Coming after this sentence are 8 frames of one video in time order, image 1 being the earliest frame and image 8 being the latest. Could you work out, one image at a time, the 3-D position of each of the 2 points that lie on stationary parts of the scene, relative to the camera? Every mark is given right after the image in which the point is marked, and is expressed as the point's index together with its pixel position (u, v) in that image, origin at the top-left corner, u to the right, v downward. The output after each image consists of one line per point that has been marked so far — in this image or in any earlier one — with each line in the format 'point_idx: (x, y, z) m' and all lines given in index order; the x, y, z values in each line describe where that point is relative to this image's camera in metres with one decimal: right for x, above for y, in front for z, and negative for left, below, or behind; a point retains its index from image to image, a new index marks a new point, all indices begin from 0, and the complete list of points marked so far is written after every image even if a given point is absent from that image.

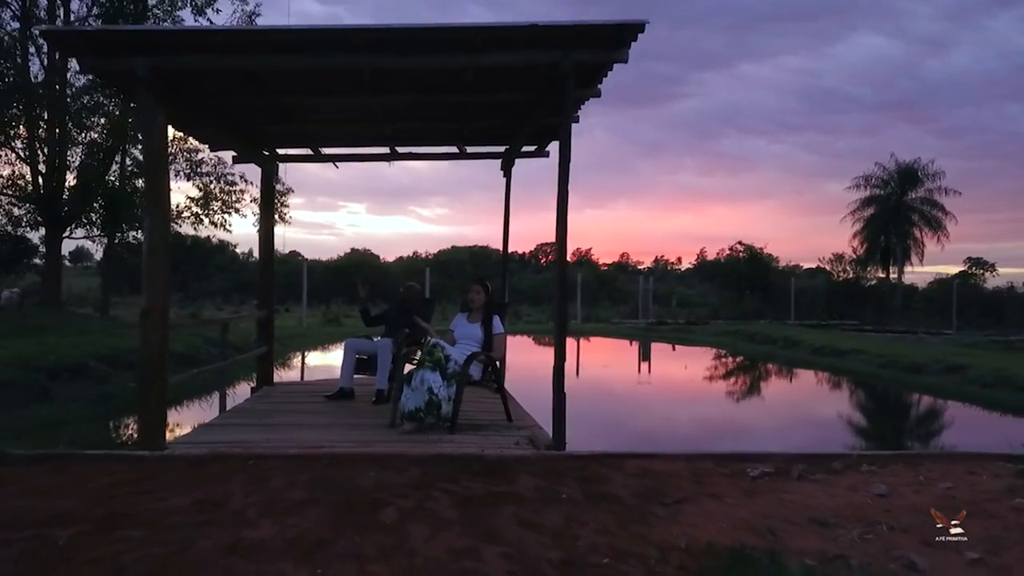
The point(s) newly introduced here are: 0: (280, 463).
0: (-1.3, -1.0, +4.8) m
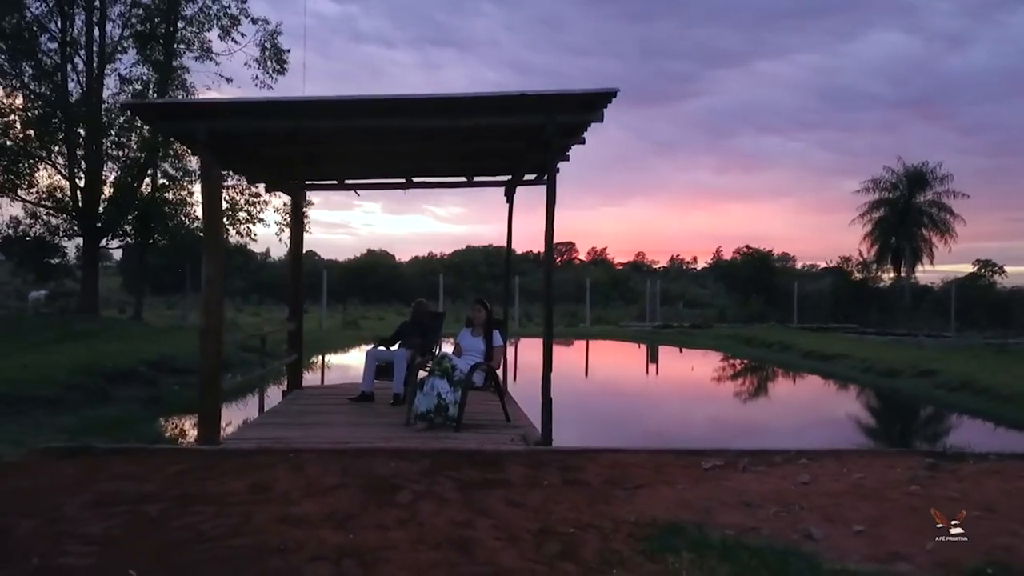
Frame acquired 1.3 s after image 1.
0: (-1.4, -1.2, +5.9) m
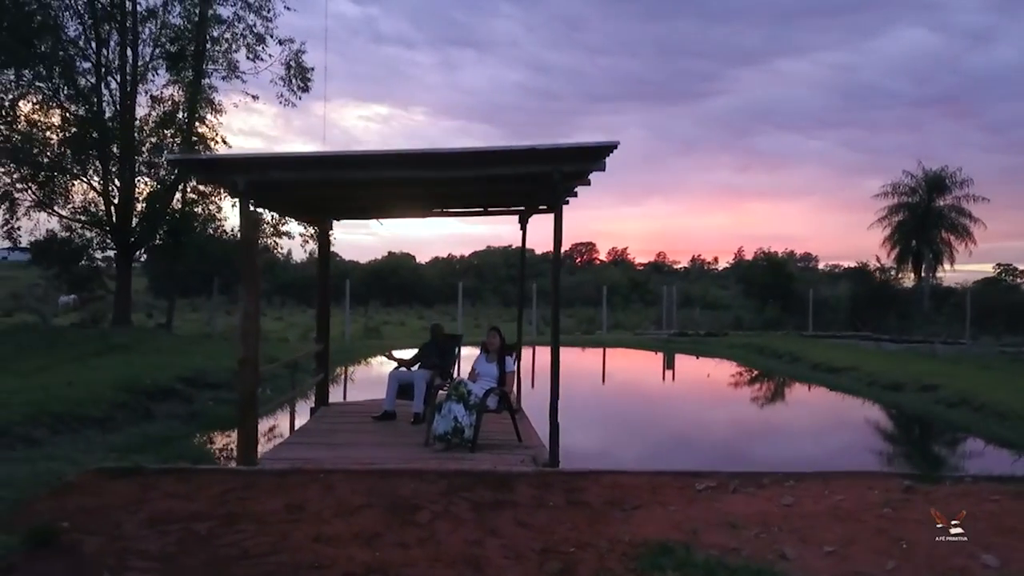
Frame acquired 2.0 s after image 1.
0: (-1.3, -1.4, +6.5) m
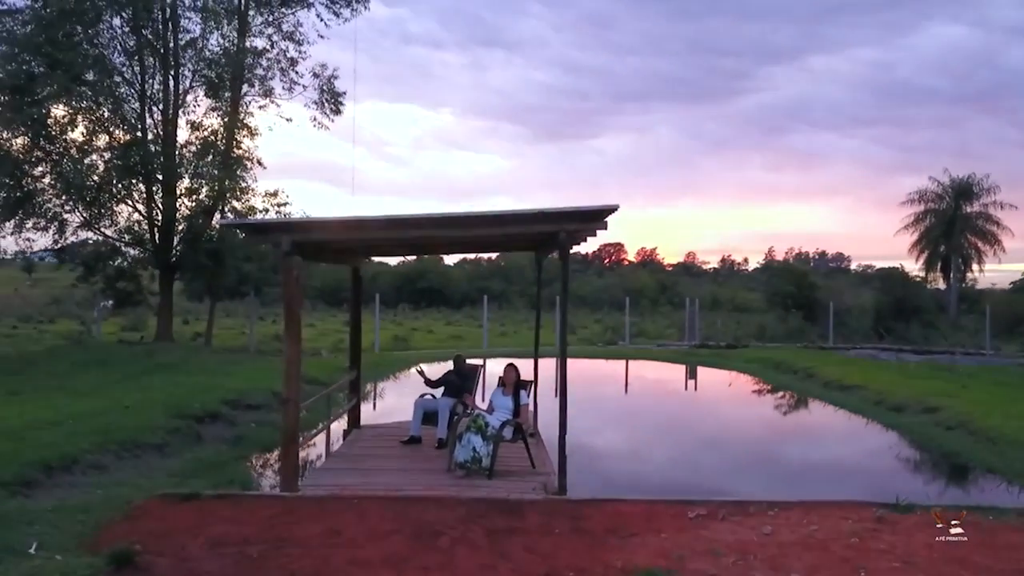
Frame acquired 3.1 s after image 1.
0: (-1.2, -1.9, +7.3) m
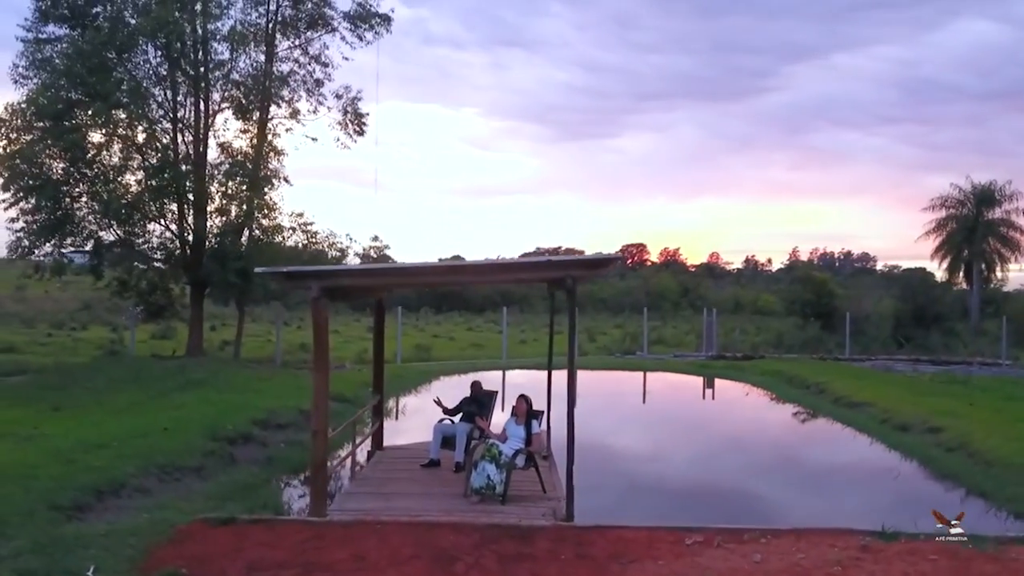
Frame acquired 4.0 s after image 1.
0: (-1.1, -2.3, +7.9) m
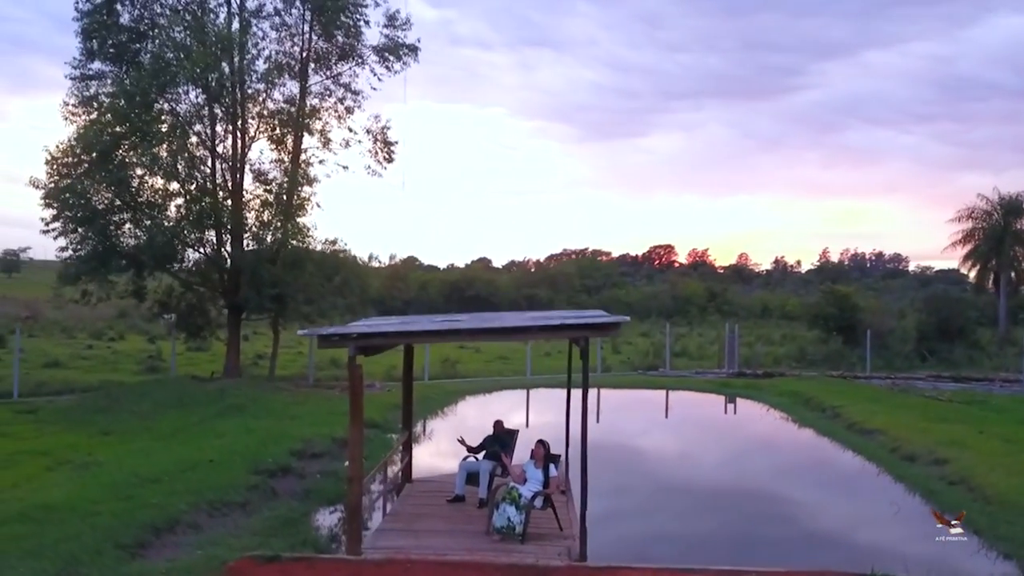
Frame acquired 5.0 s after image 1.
0: (-0.9, -2.9, +8.8) m
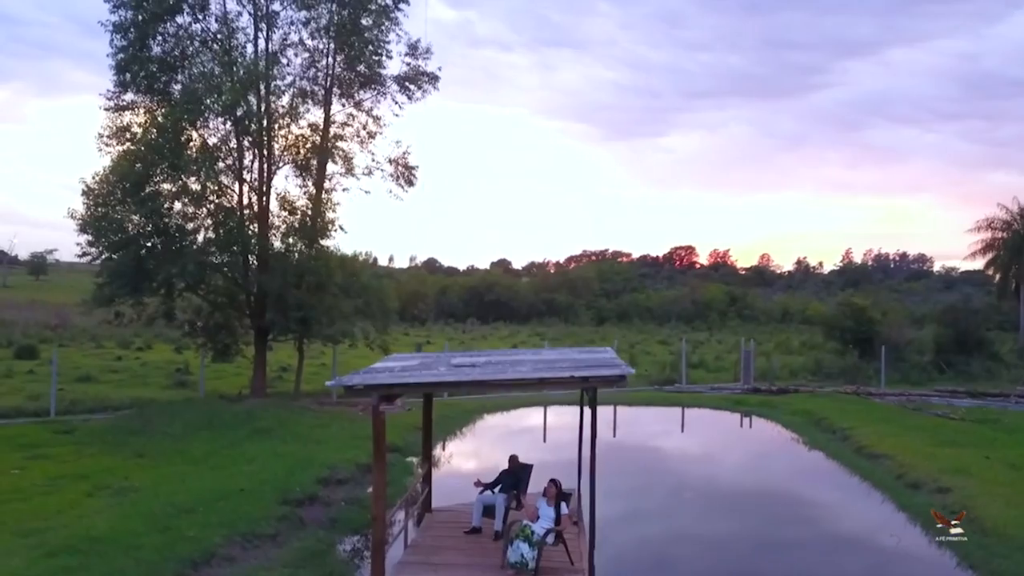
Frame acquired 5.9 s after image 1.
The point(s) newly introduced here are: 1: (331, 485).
0: (-0.8, -3.5, +9.4) m
1: (-3.2, -3.5, +14.8) m
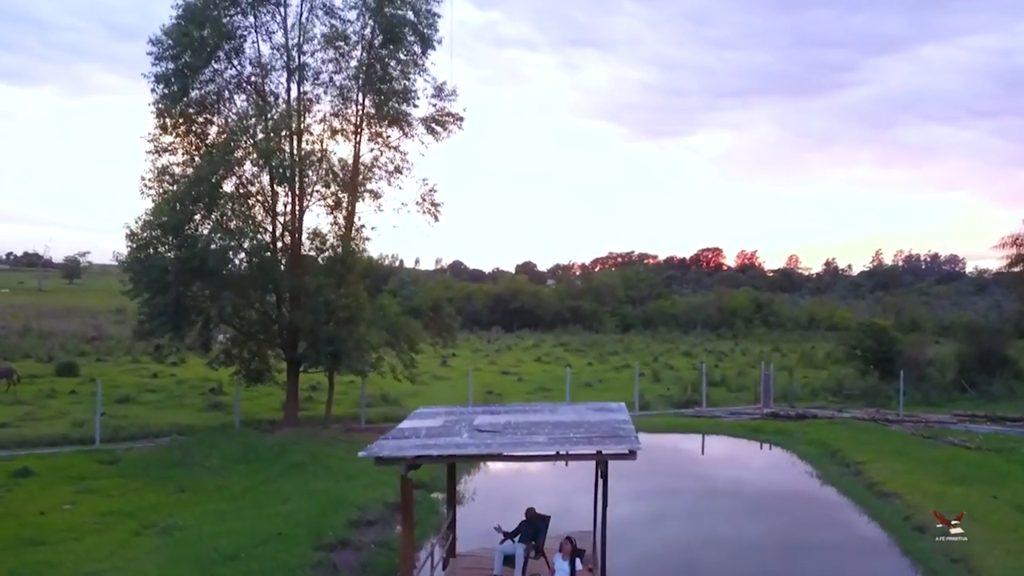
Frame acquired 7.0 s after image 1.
0: (-0.6, -4.5, +10.2) m
1: (-2.8, -4.5, +15.7) m
